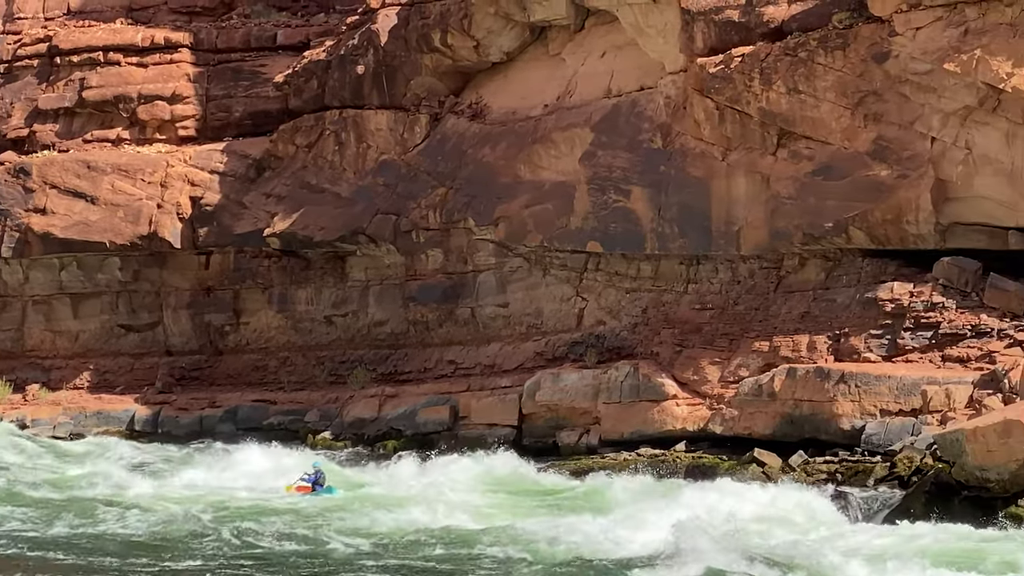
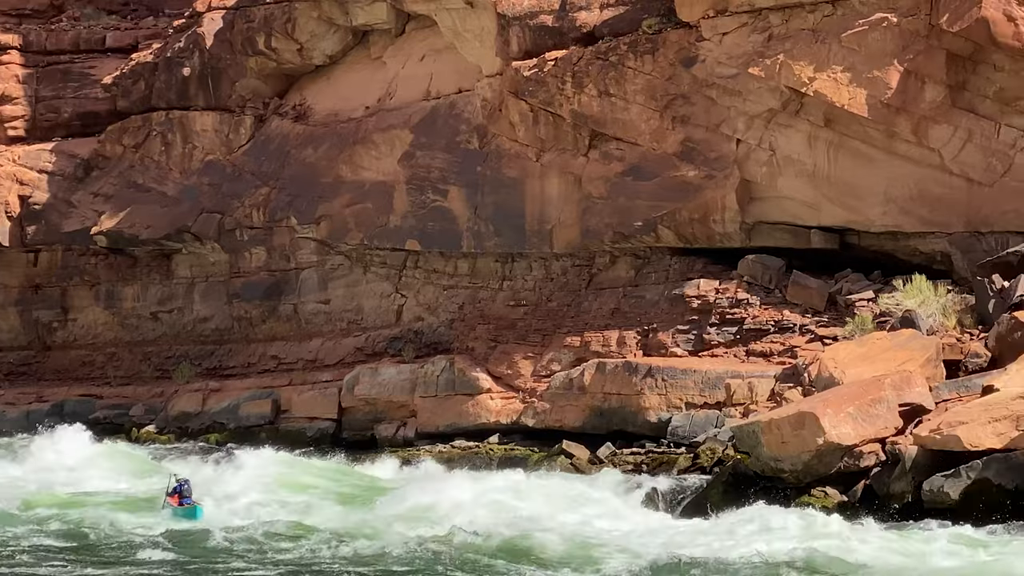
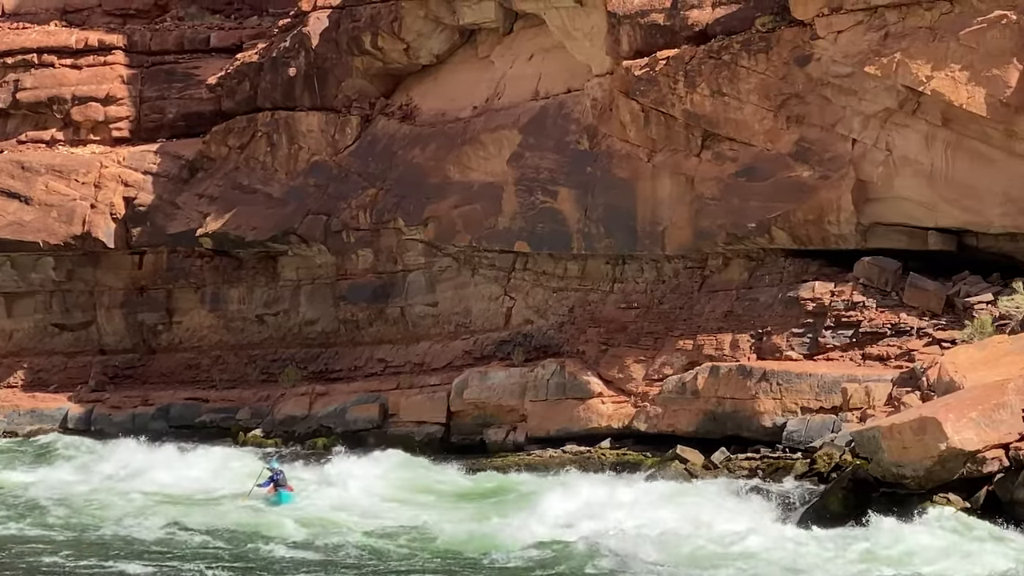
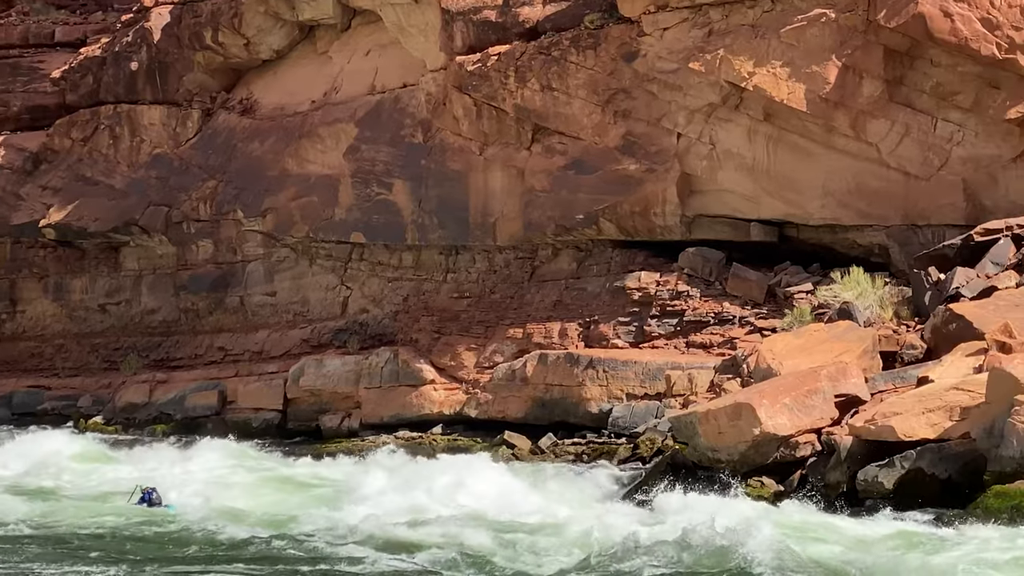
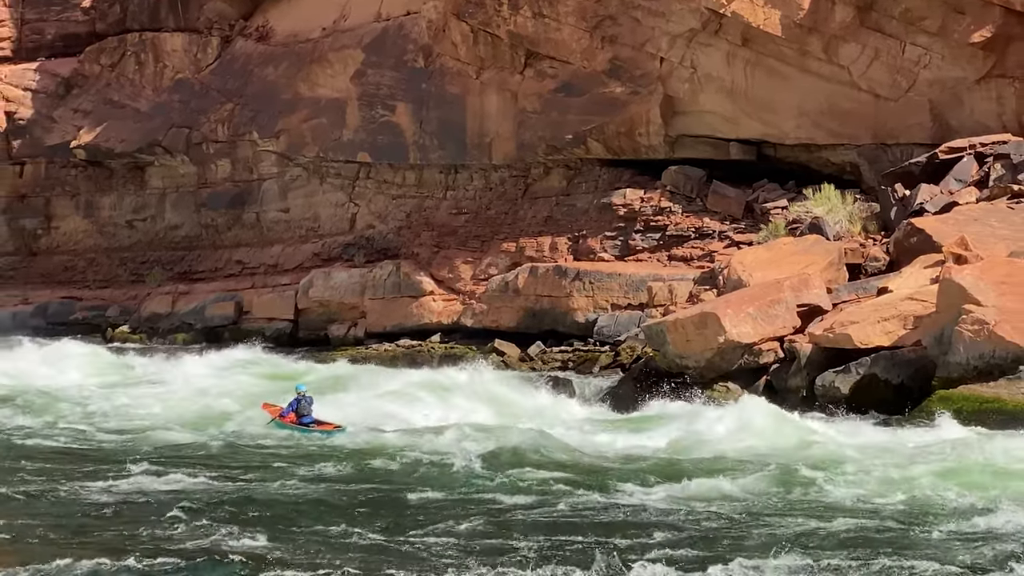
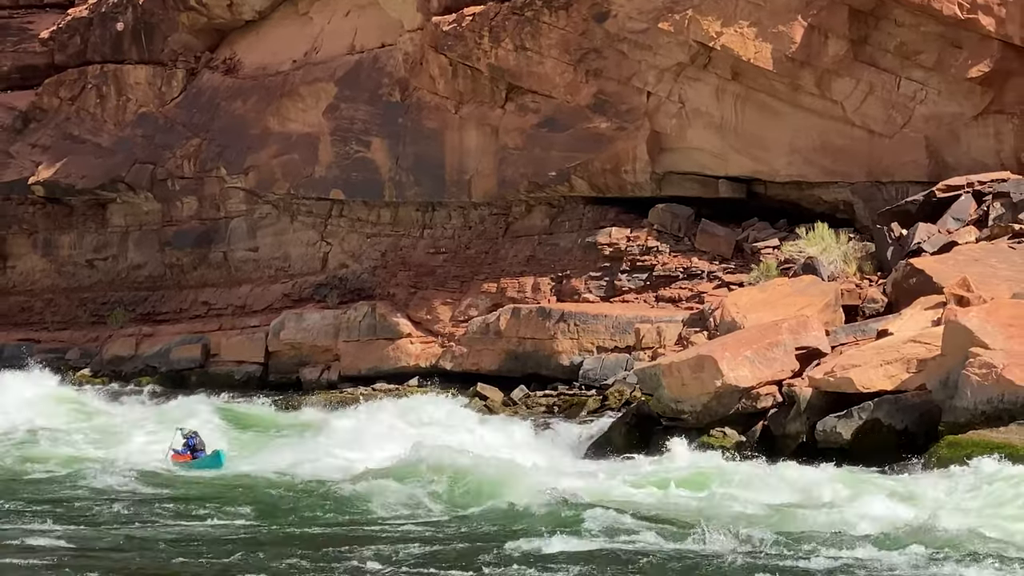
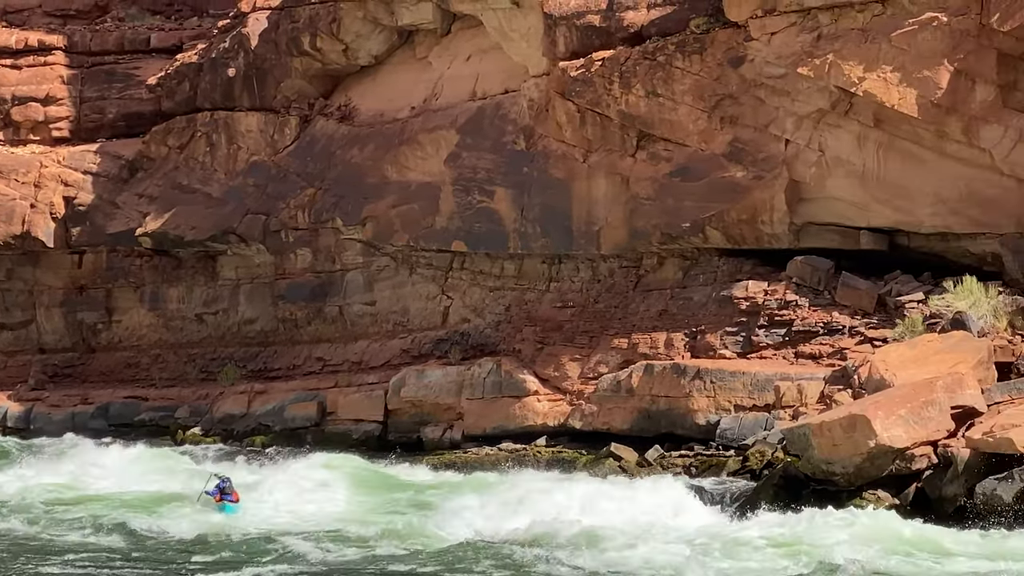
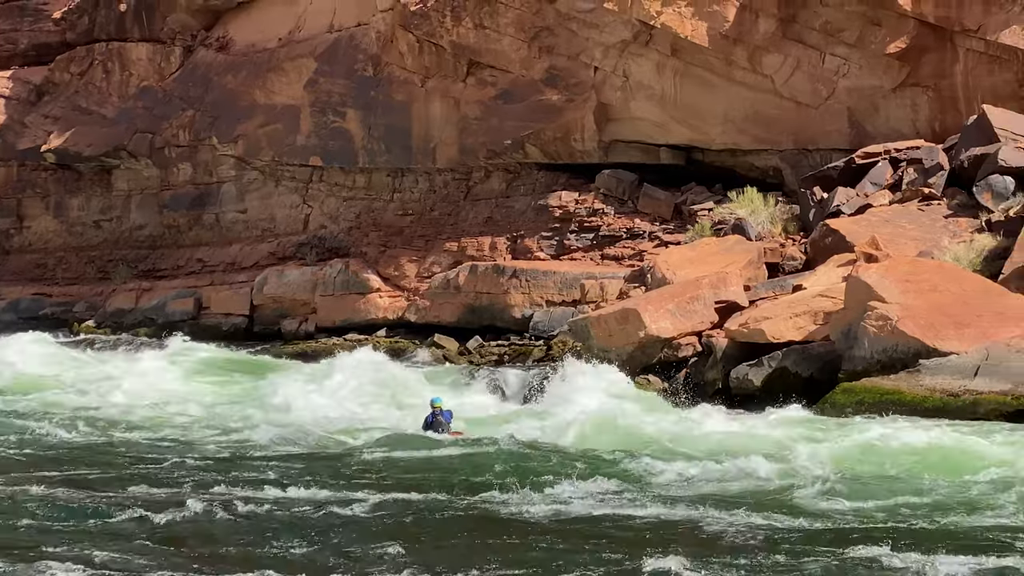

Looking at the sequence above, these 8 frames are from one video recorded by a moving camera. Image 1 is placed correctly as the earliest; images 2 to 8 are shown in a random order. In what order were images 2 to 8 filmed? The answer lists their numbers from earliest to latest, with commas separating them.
3, 7, 2, 4, 6, 5, 8
